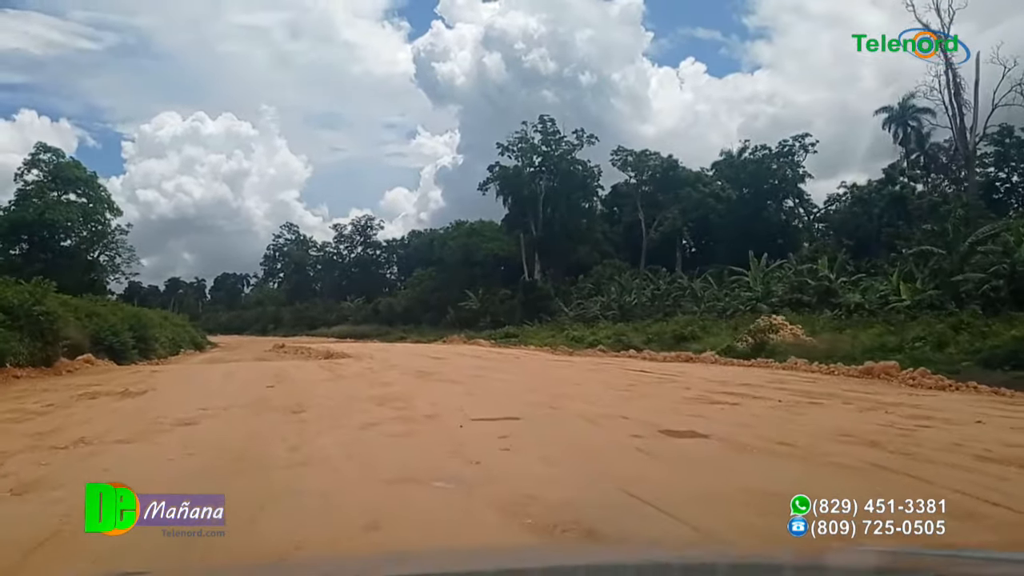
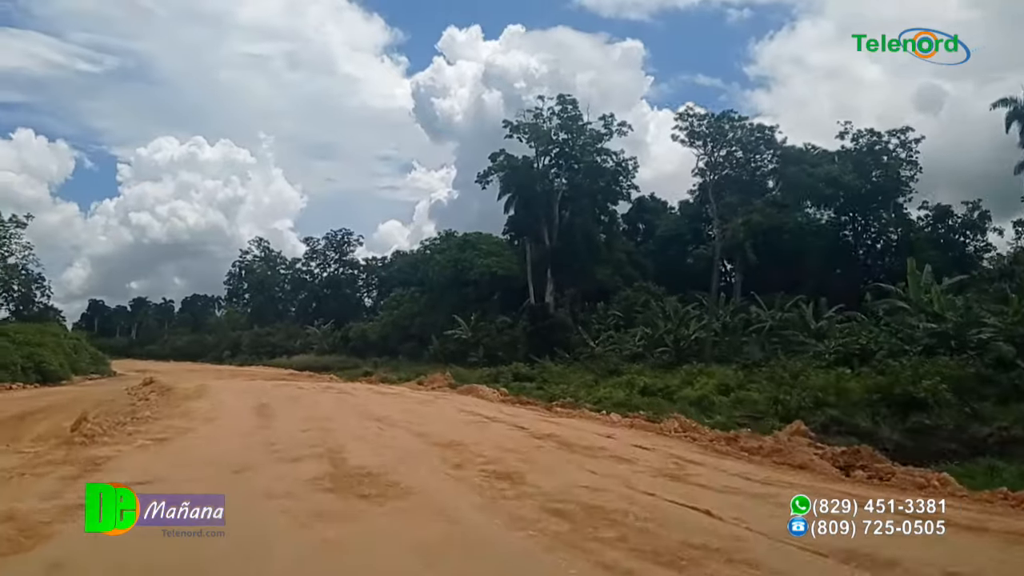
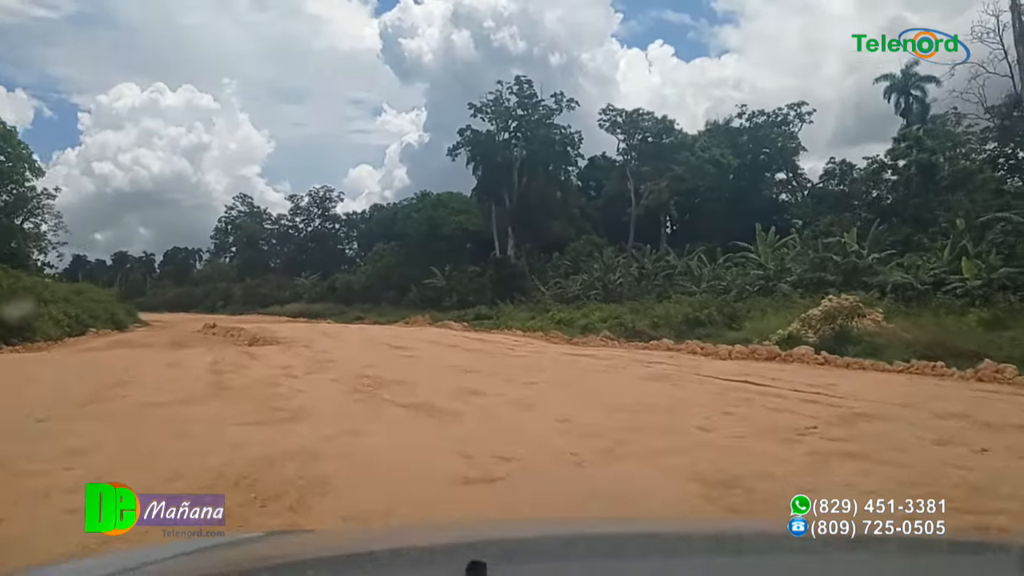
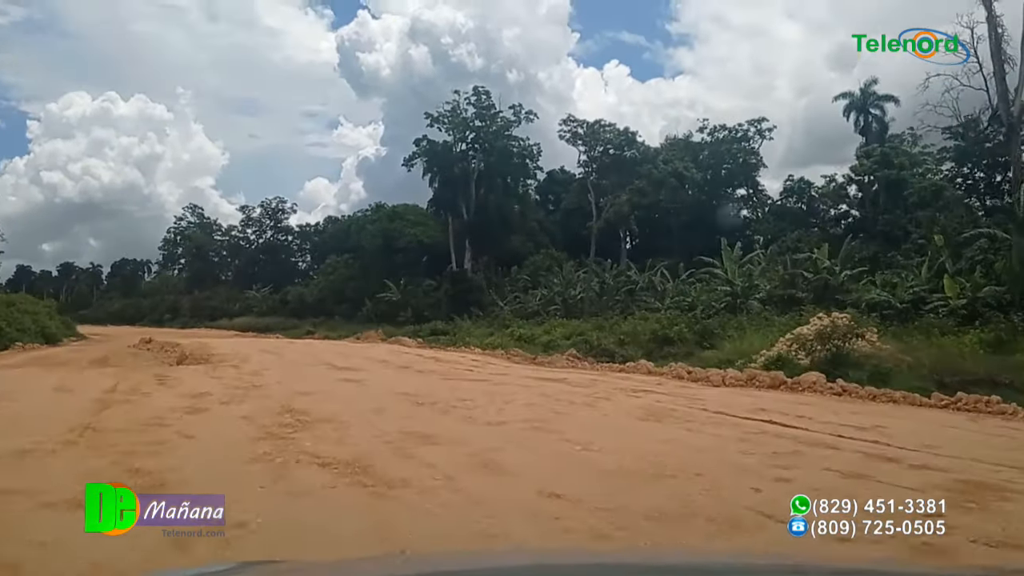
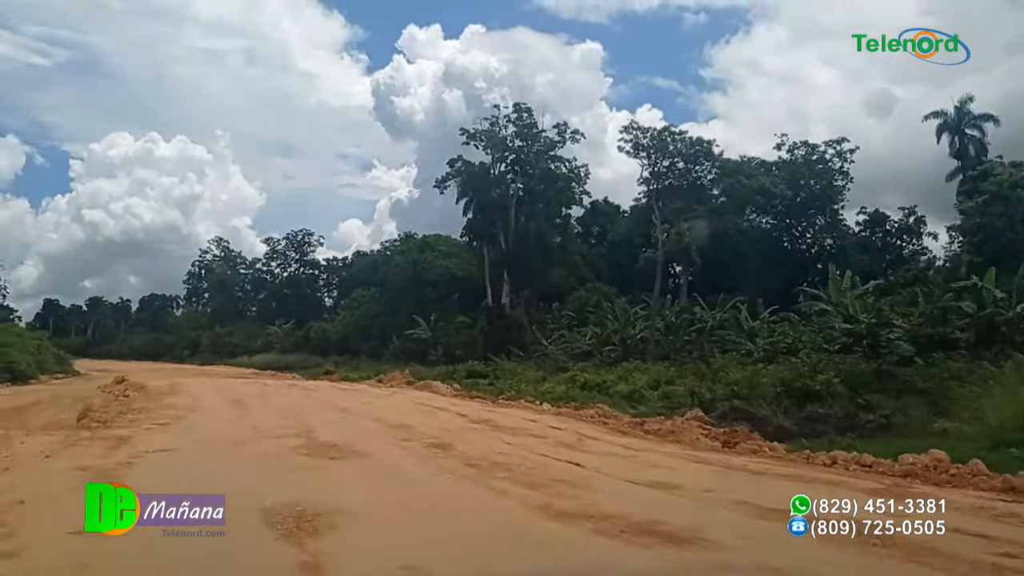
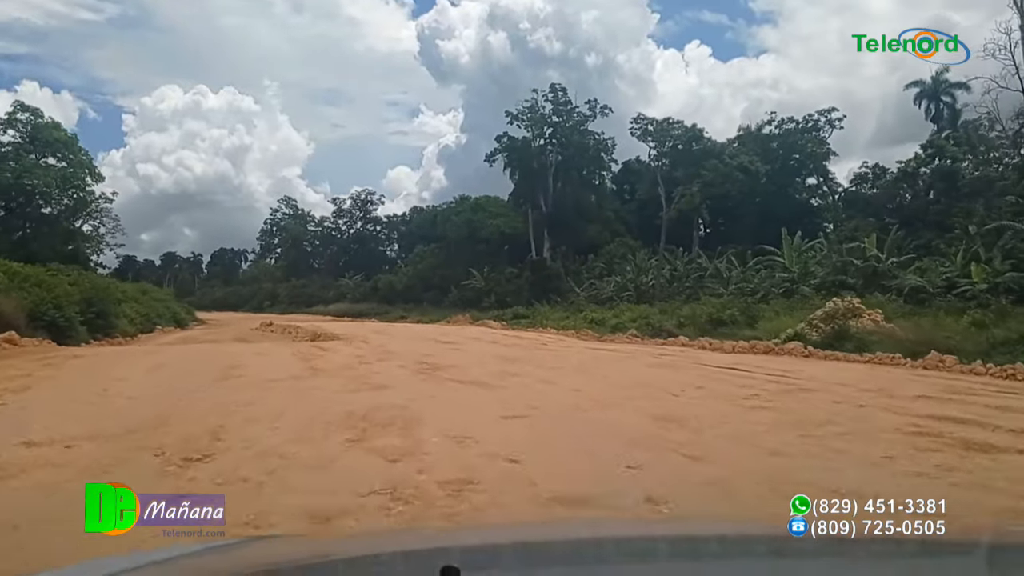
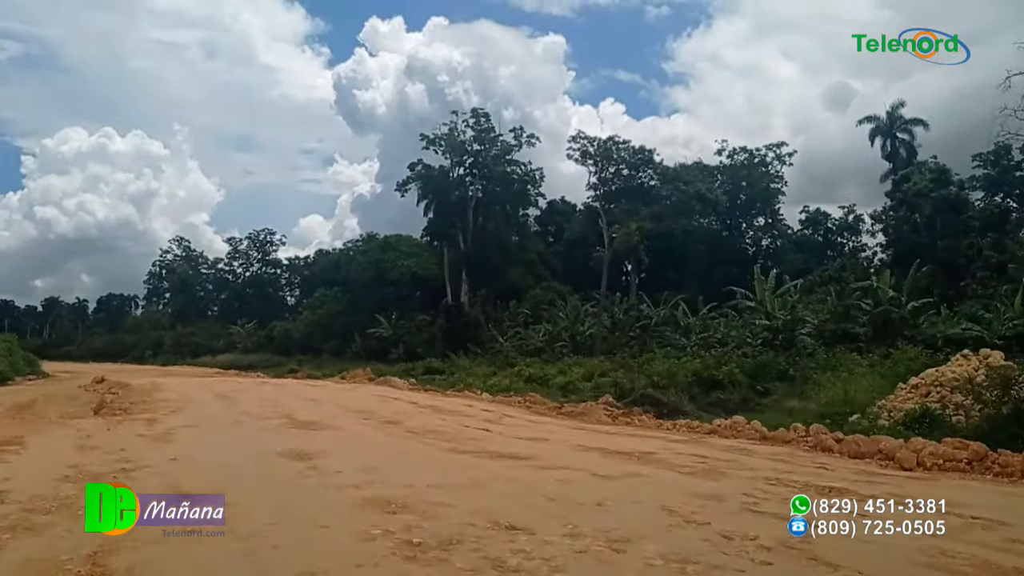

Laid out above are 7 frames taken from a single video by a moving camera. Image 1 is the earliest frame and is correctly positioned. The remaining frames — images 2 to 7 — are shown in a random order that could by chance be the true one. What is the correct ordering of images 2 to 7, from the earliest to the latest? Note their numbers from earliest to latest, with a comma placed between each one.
6, 3, 4, 7, 5, 2
